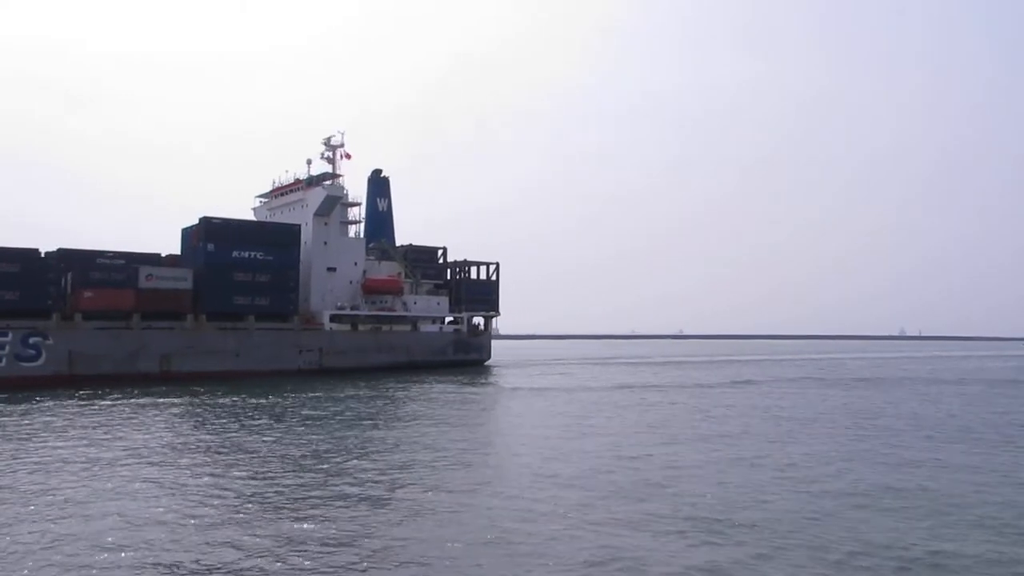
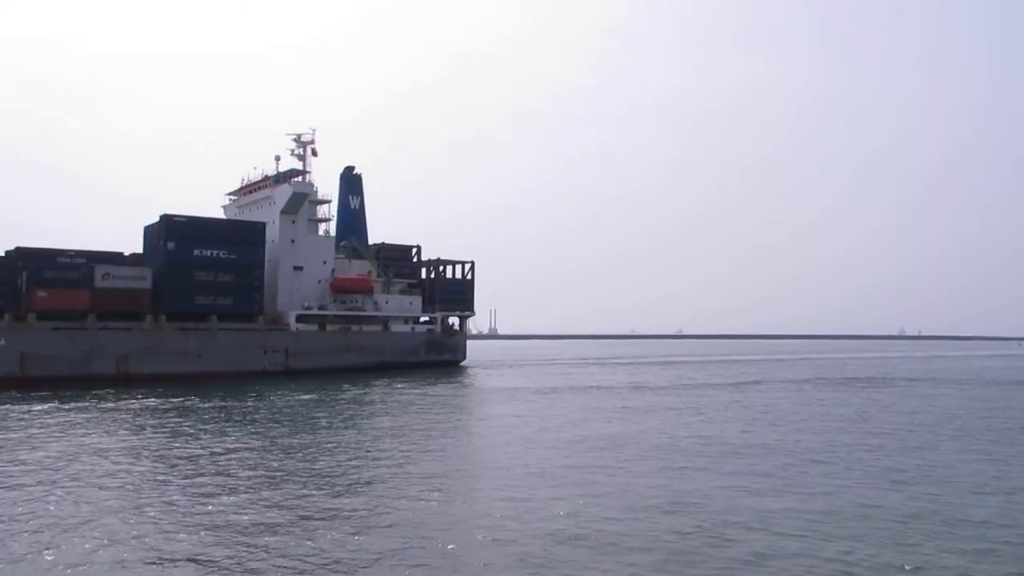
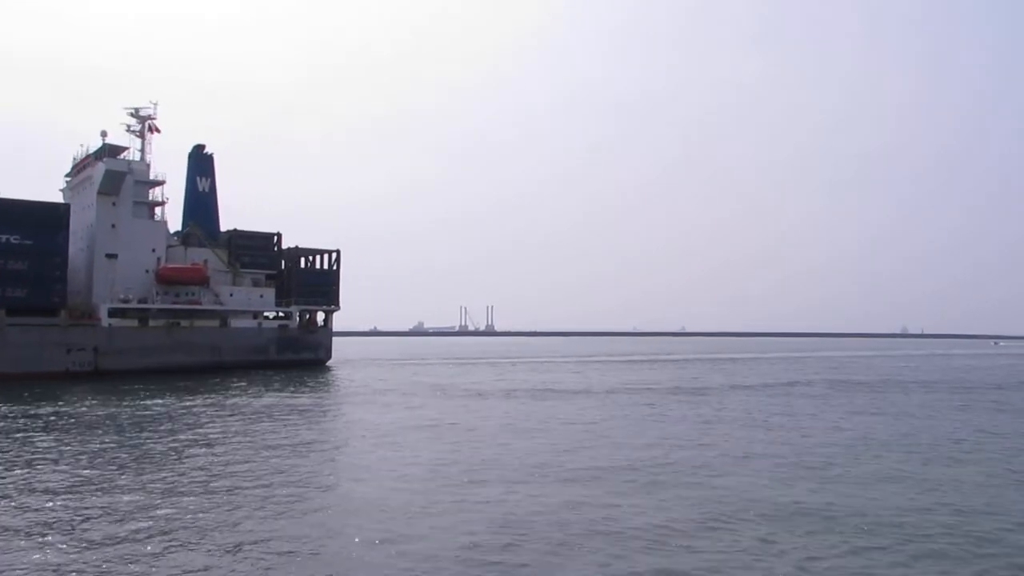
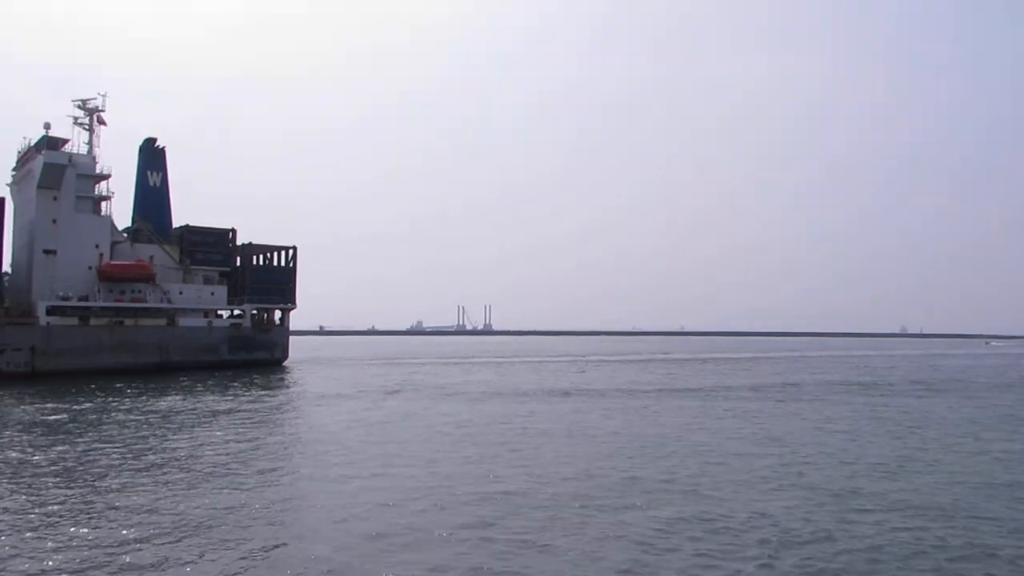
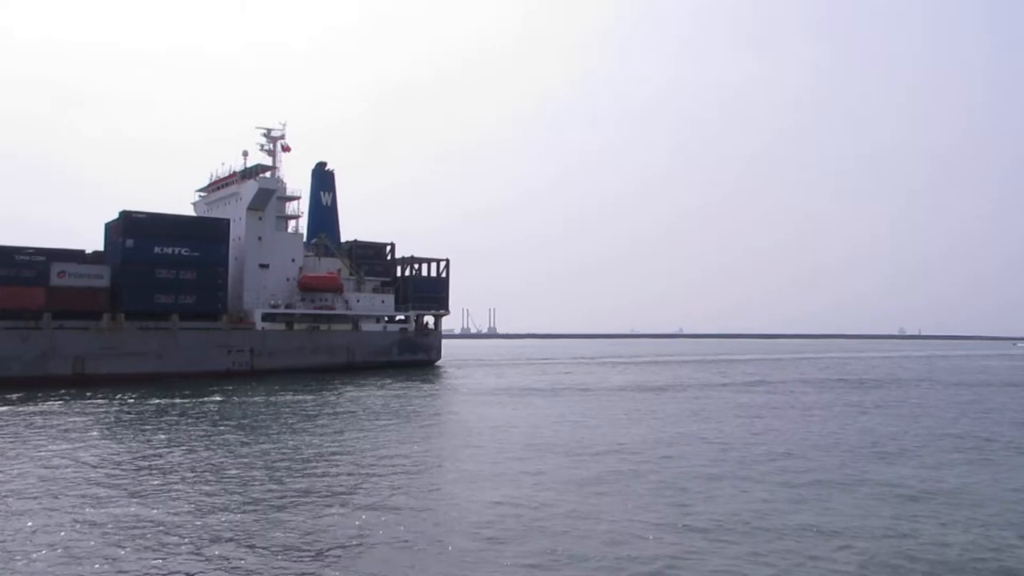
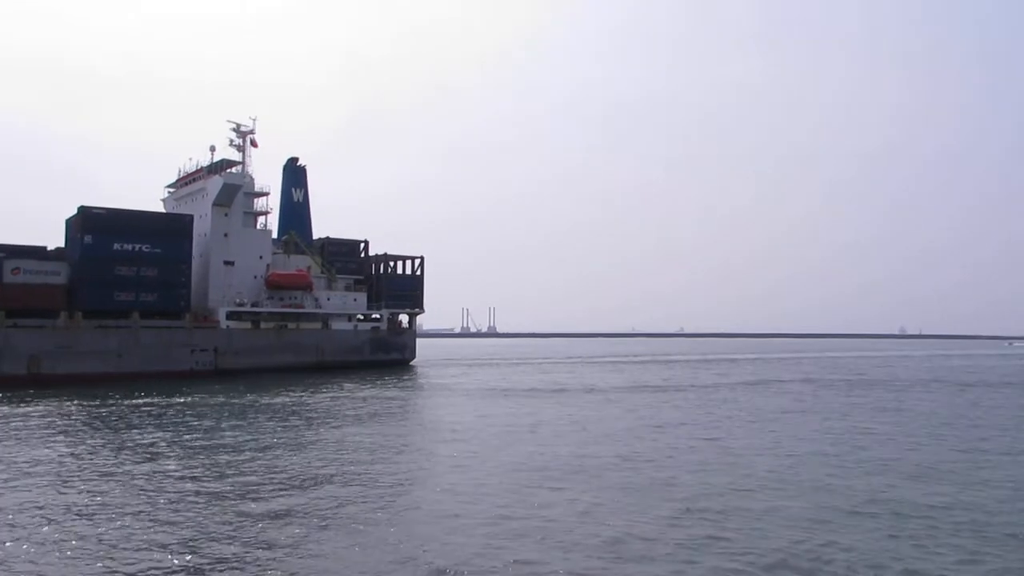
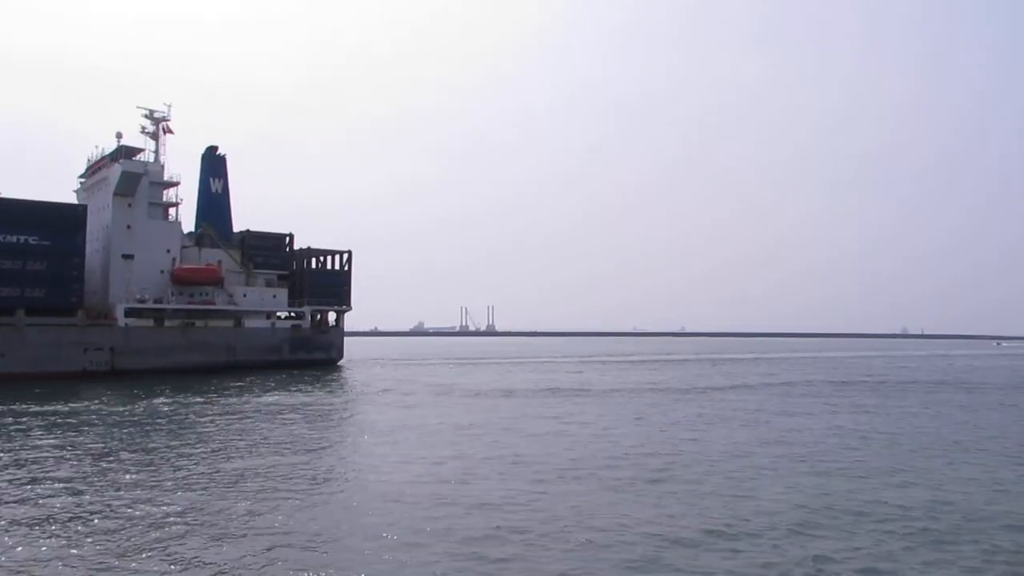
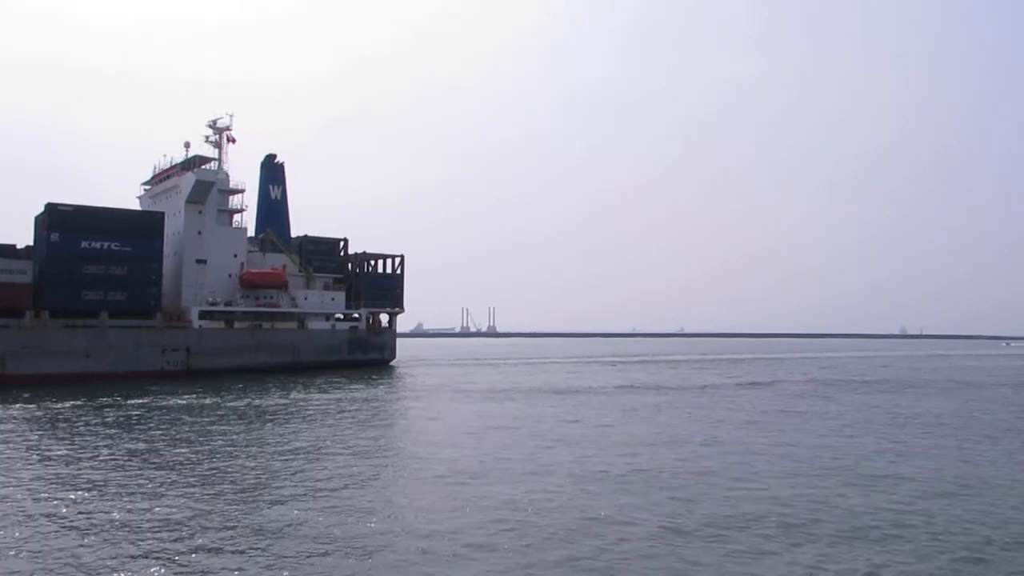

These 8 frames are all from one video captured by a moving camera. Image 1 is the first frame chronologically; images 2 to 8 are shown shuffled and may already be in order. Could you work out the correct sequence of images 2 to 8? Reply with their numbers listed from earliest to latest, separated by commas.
2, 5, 6, 8, 7, 3, 4
